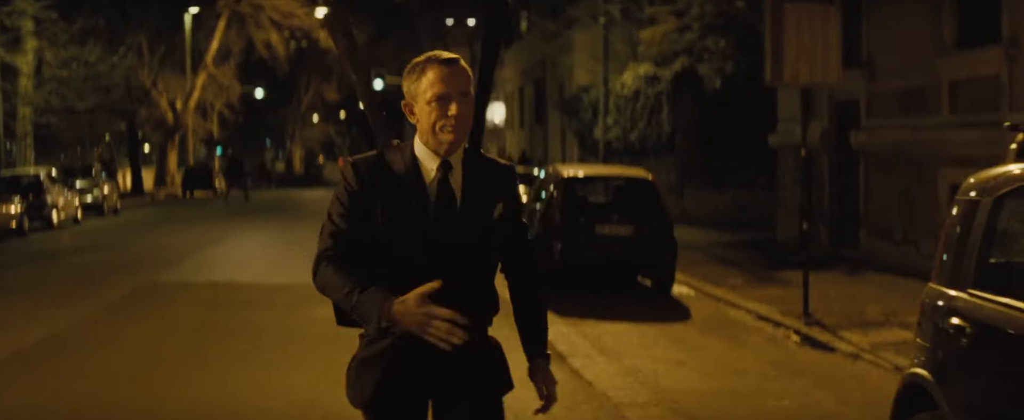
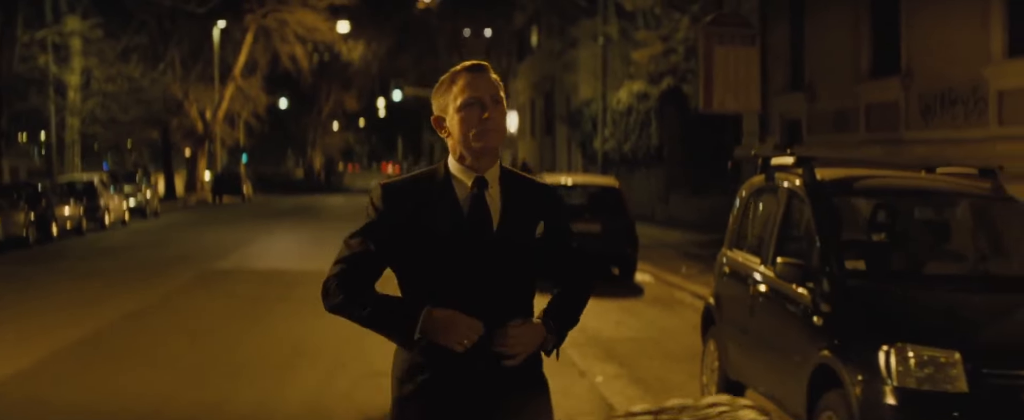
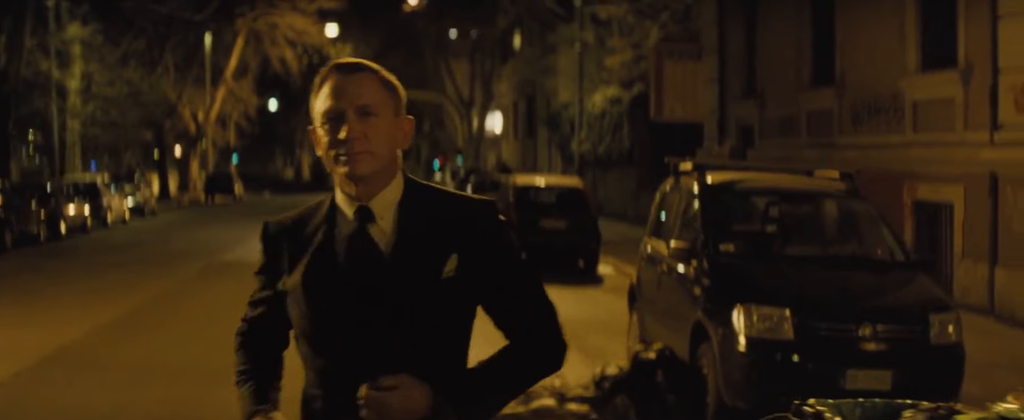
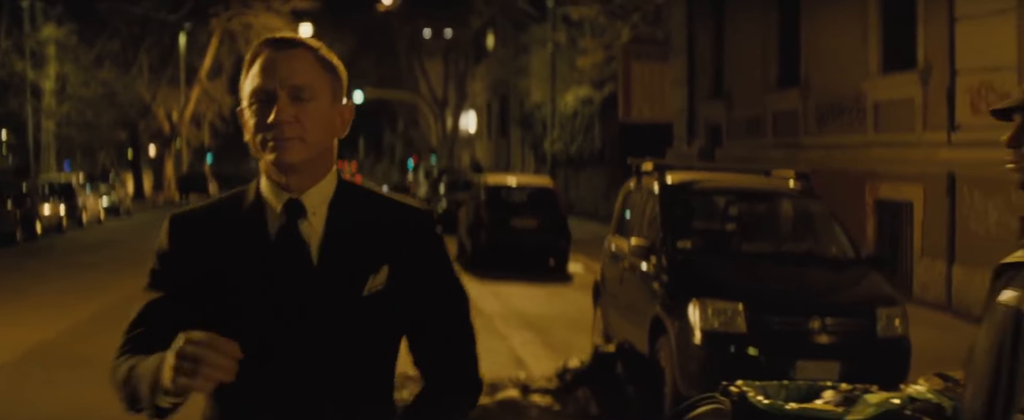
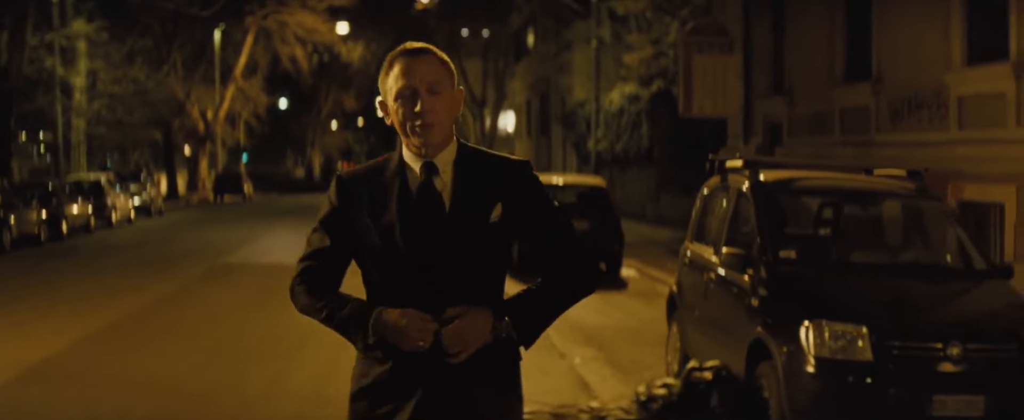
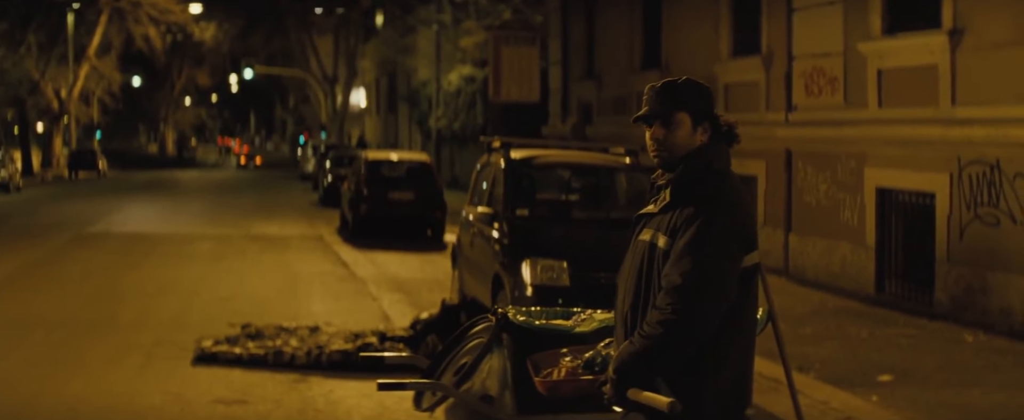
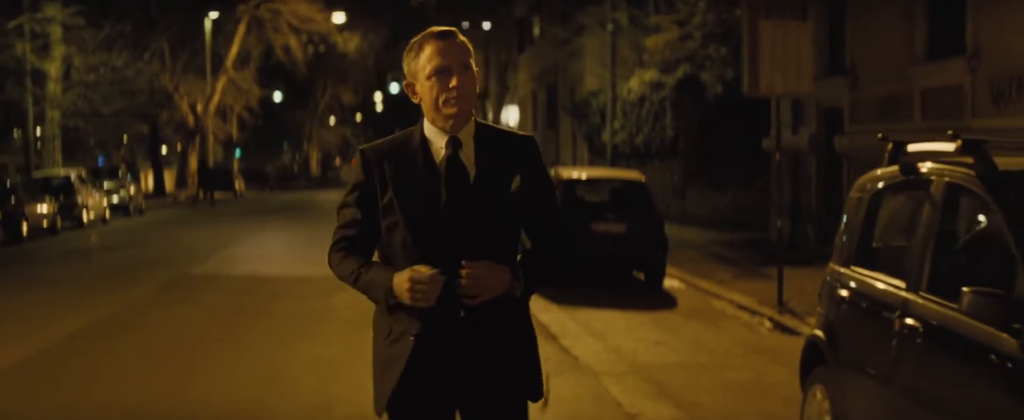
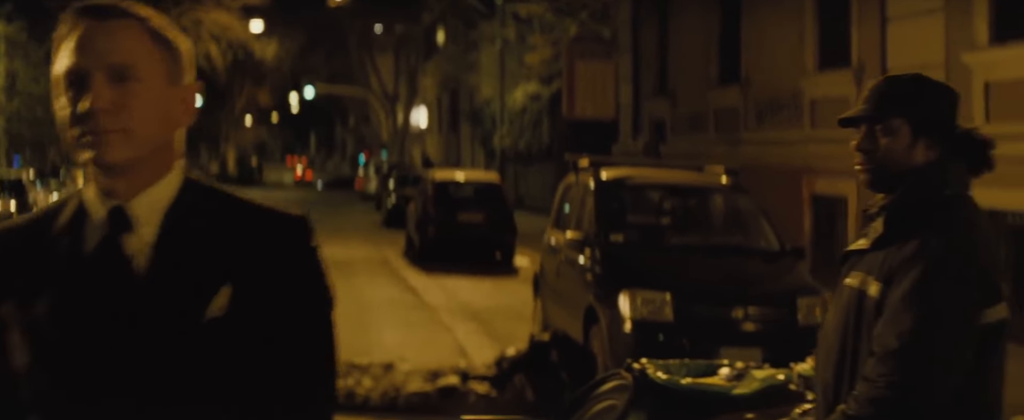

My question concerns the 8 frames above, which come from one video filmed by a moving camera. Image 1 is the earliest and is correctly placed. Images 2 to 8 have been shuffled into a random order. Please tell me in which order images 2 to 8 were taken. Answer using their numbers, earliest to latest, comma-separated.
7, 2, 5, 3, 4, 8, 6
